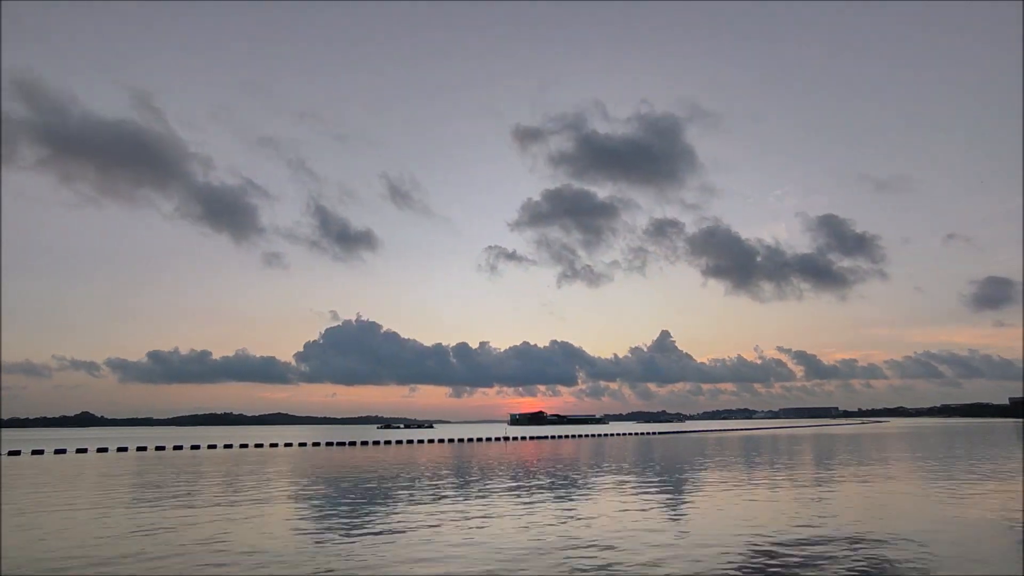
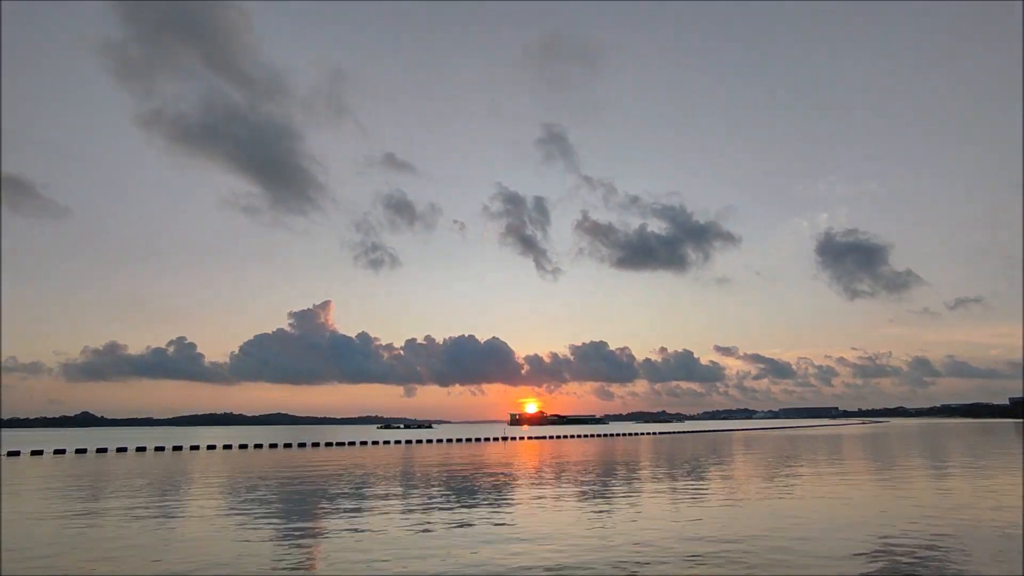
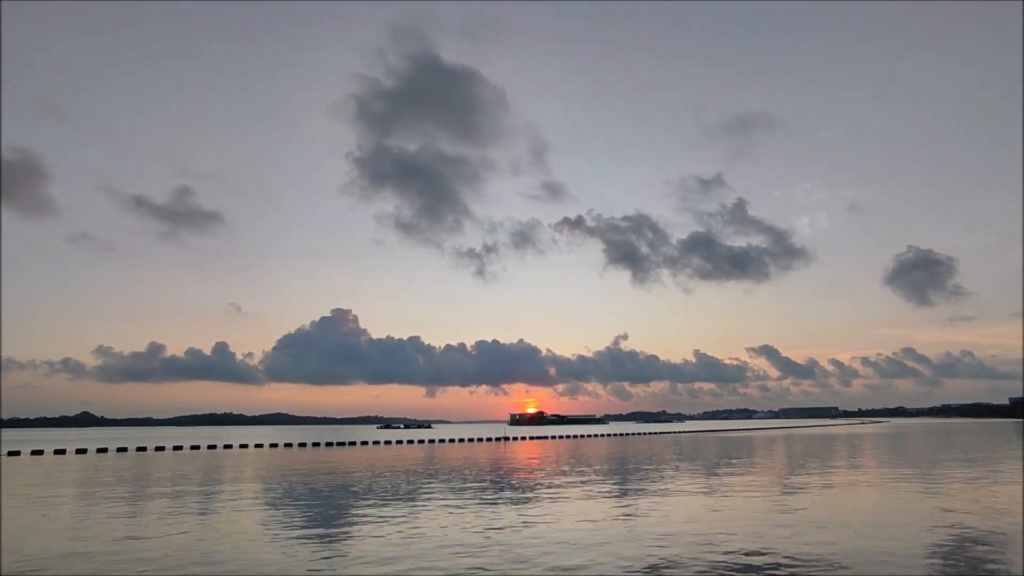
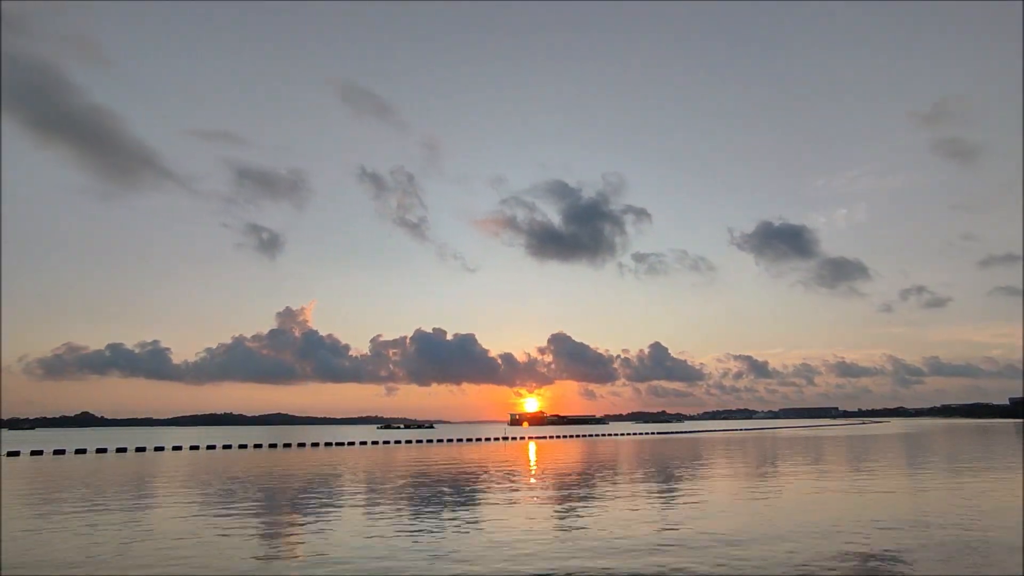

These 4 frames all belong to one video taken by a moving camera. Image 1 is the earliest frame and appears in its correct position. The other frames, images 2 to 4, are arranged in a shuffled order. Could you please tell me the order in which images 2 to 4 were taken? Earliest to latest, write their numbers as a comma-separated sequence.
3, 2, 4
